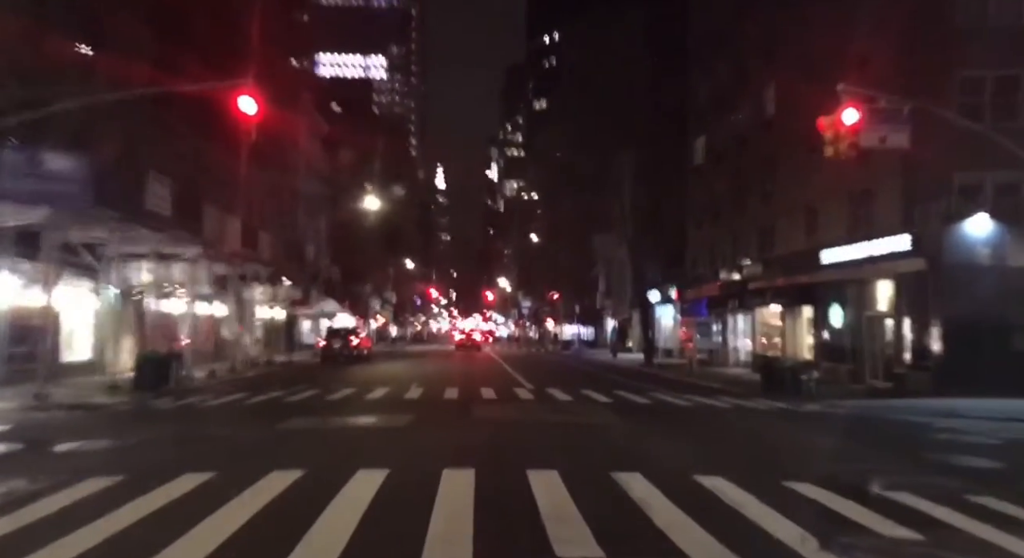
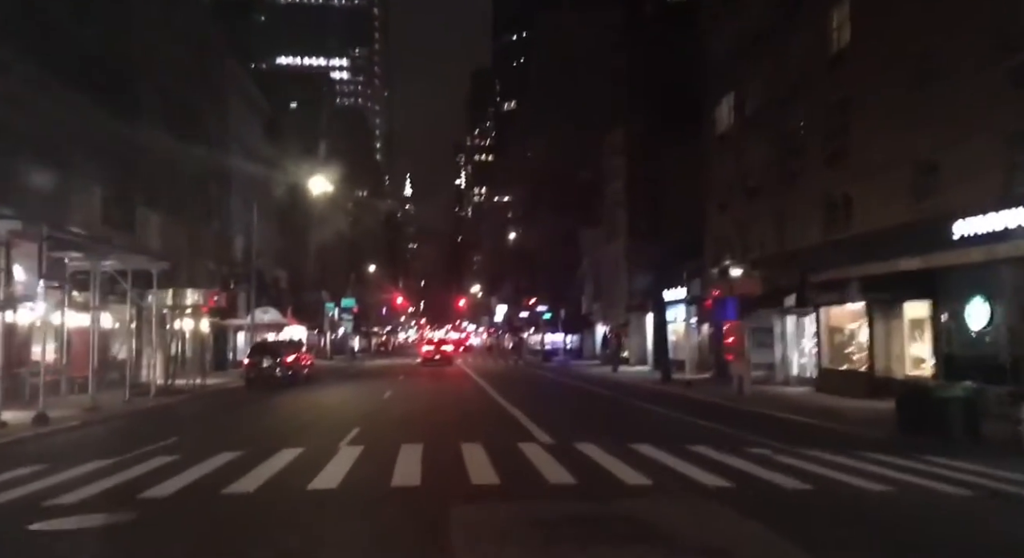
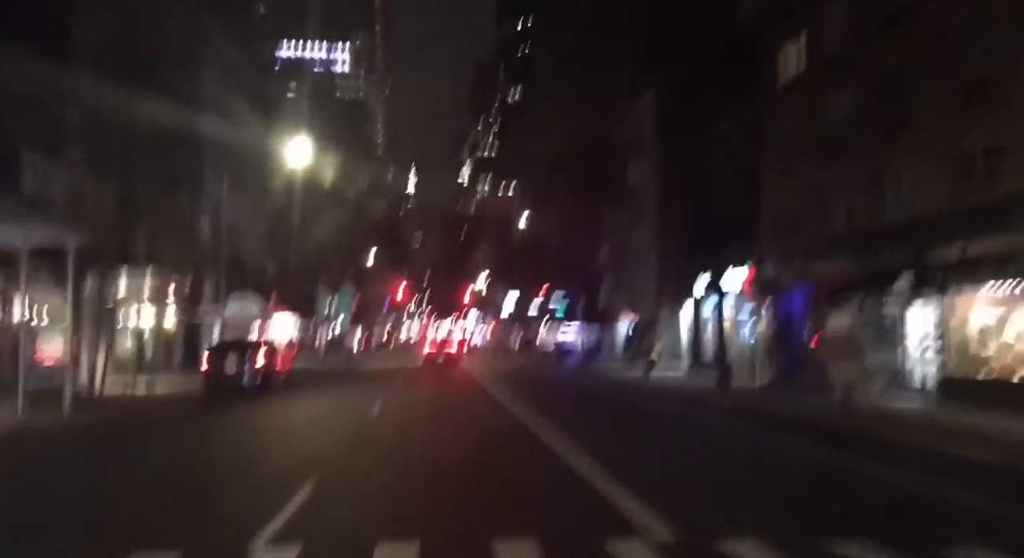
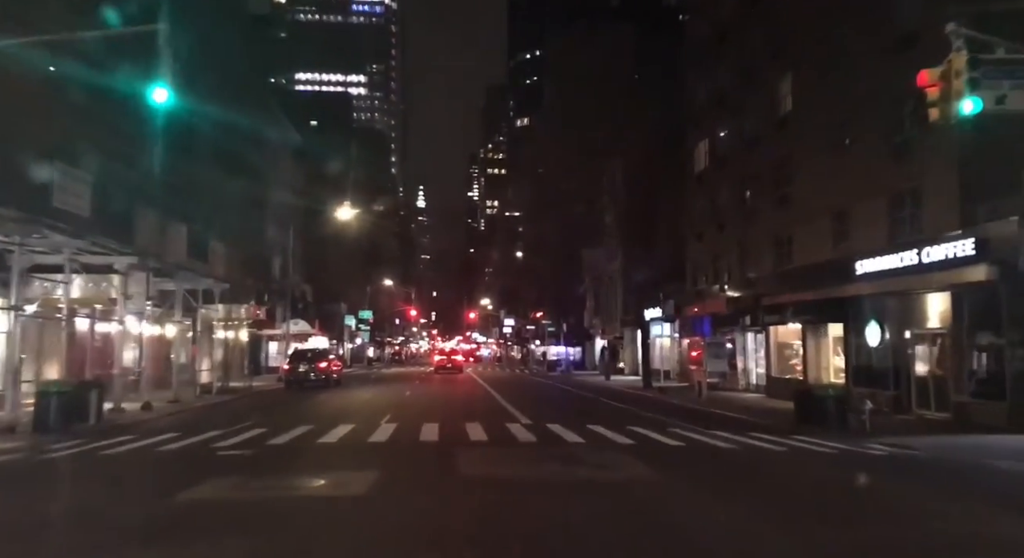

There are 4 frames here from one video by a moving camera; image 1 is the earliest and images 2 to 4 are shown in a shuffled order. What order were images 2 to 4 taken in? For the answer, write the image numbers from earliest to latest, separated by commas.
4, 2, 3
